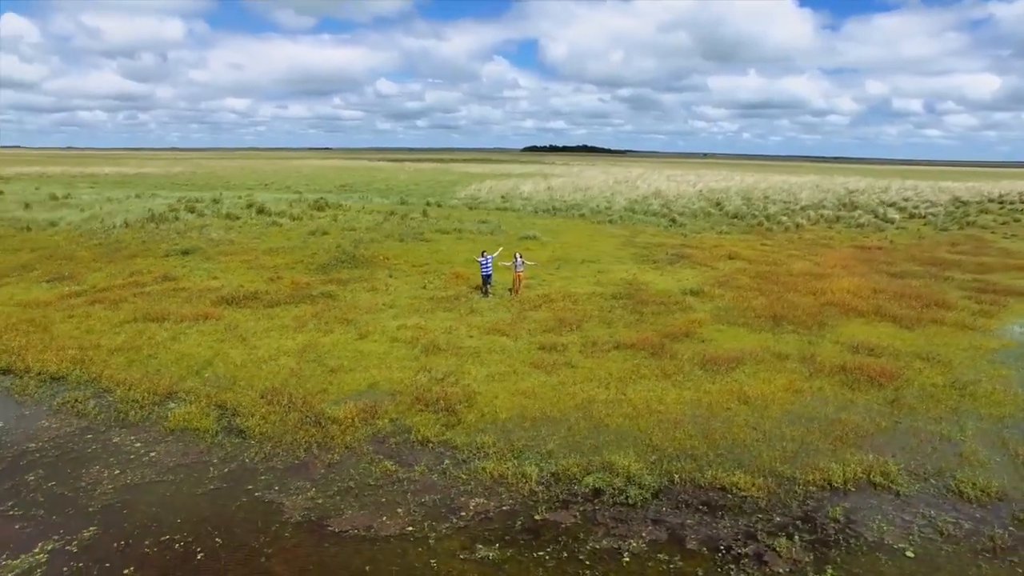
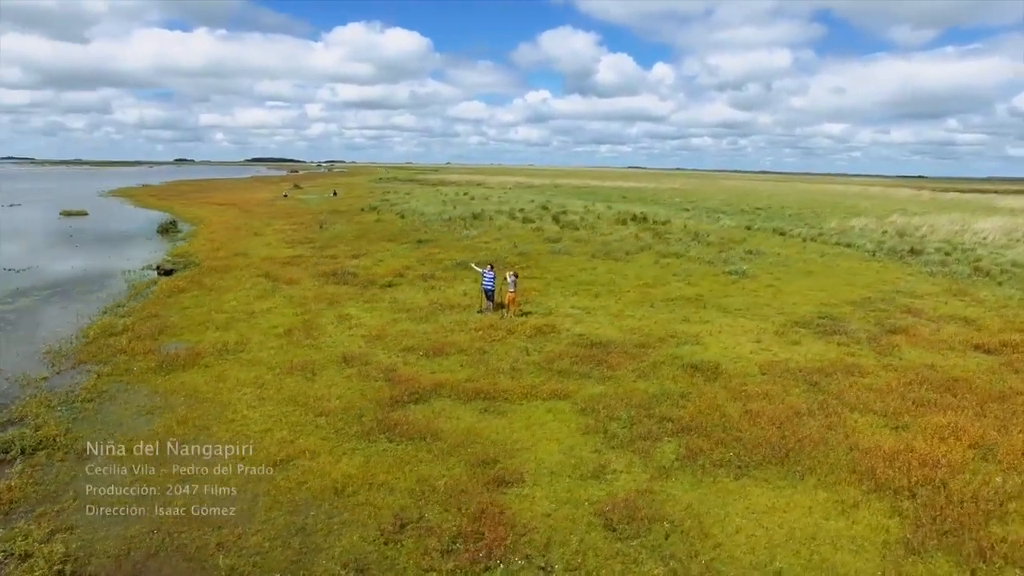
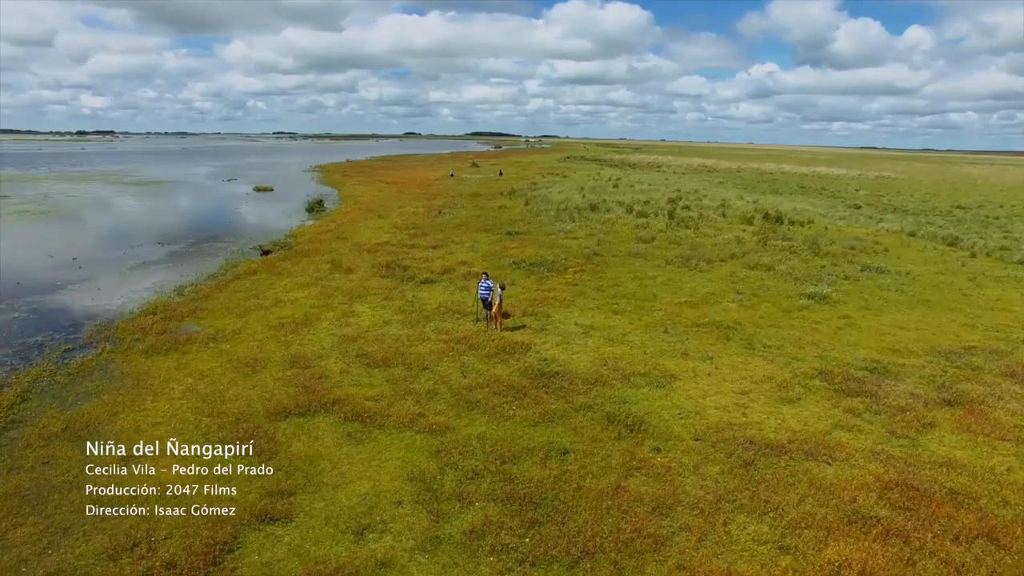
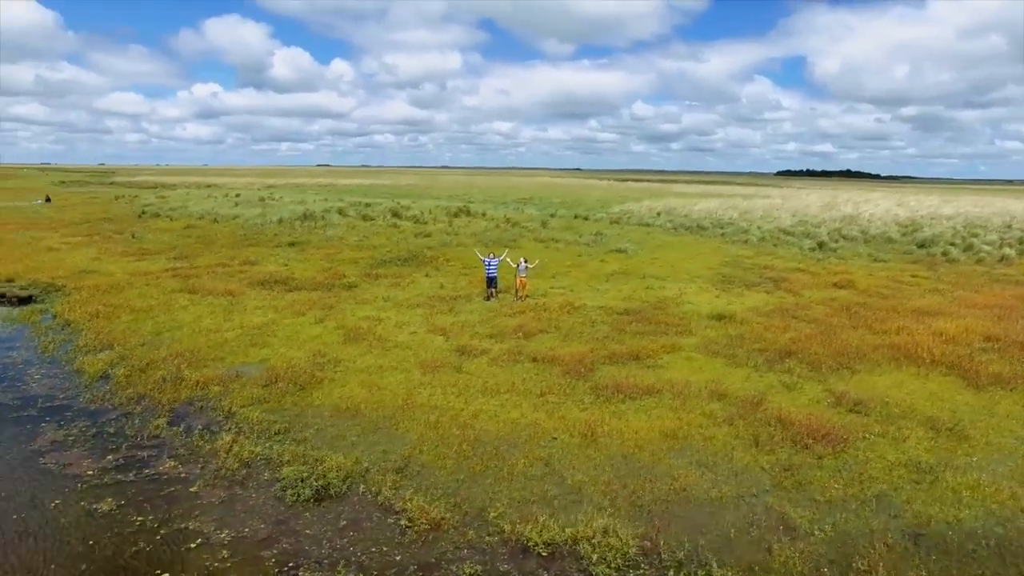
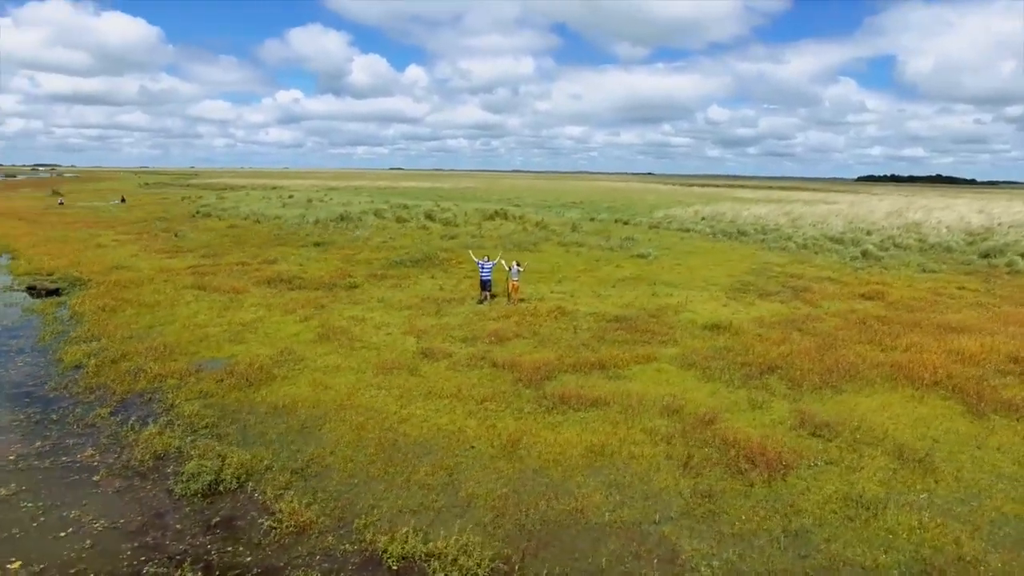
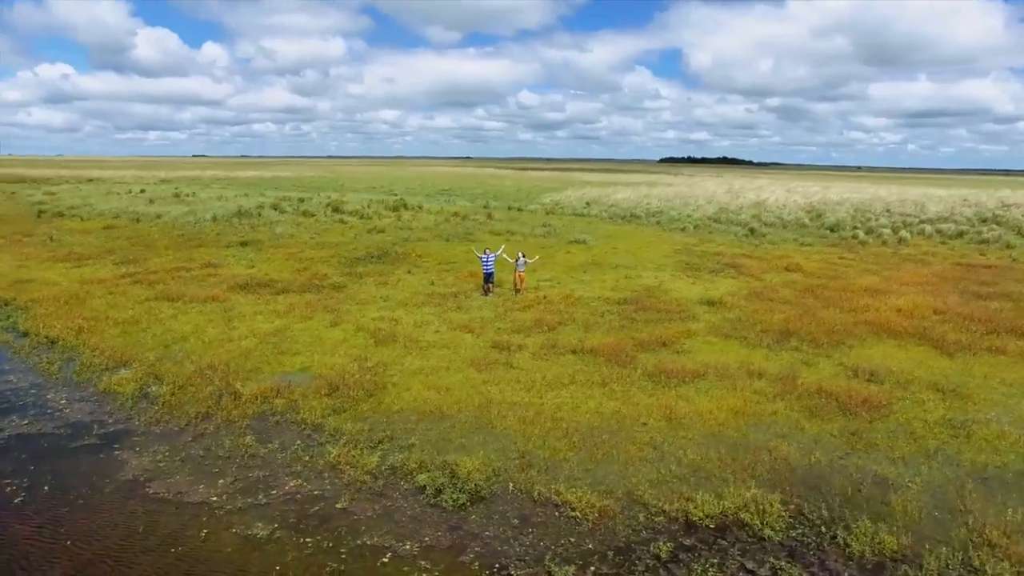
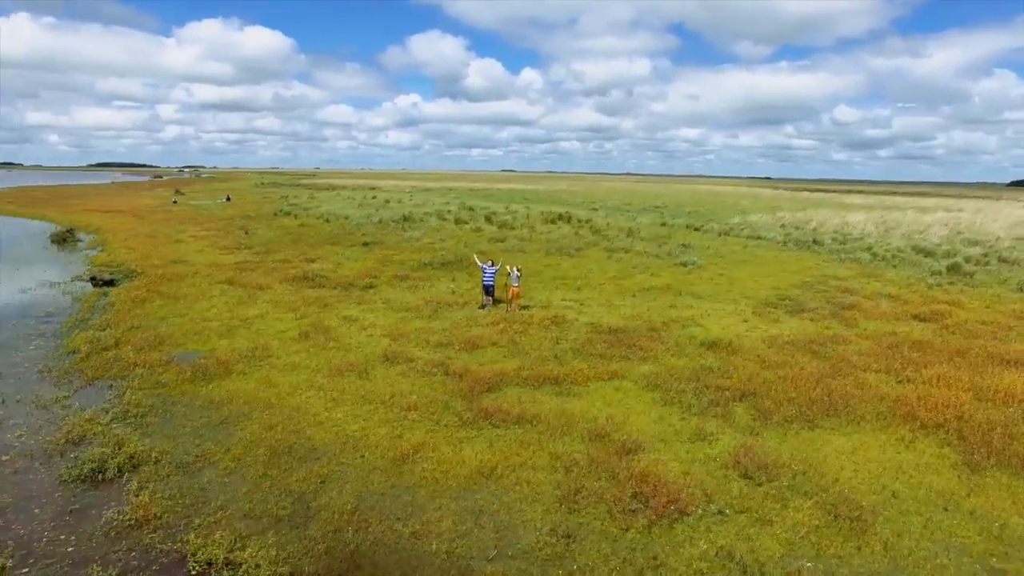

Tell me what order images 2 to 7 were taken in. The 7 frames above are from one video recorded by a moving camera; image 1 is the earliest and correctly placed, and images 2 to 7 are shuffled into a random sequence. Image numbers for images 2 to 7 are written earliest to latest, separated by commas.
6, 4, 5, 7, 2, 3
